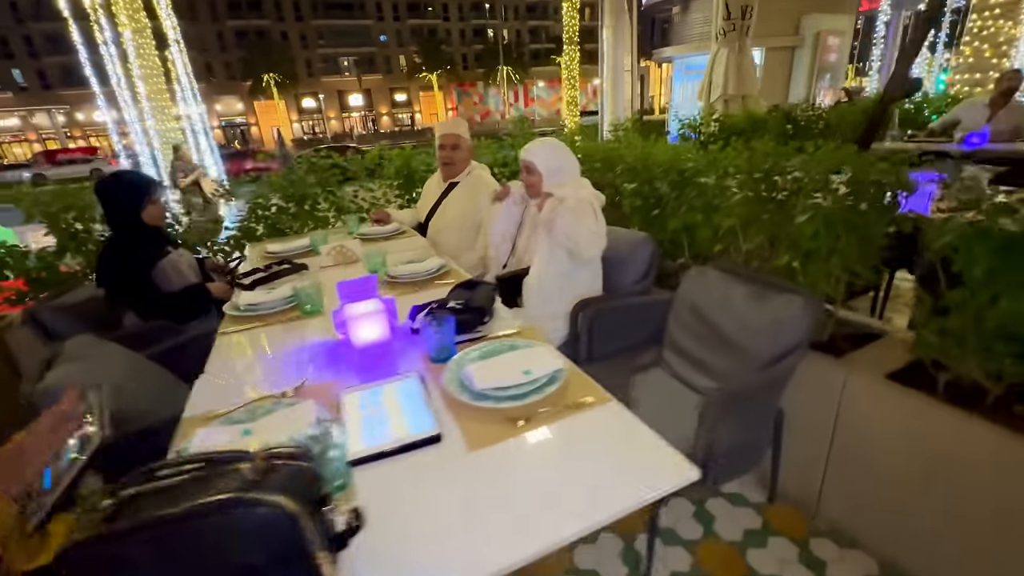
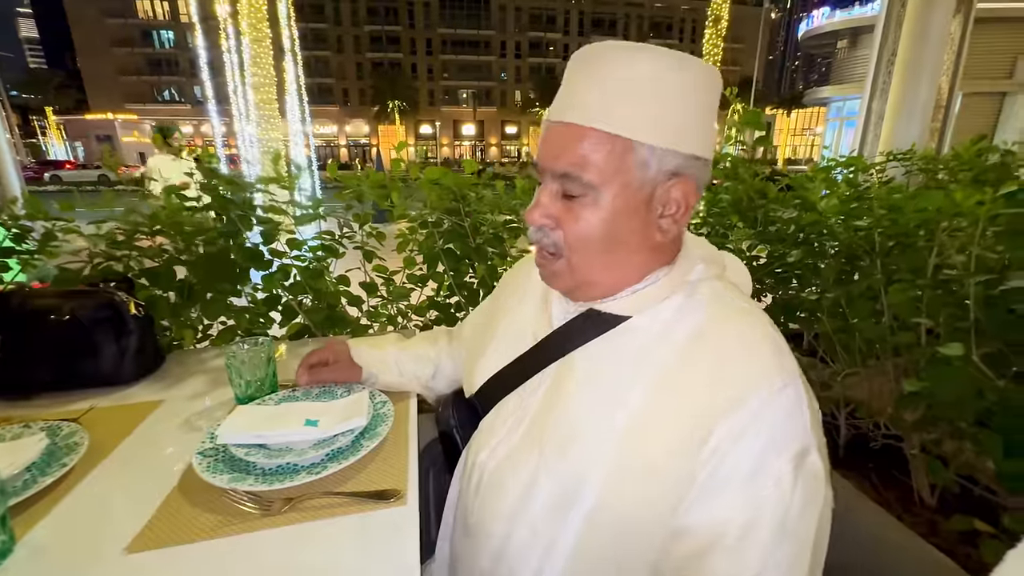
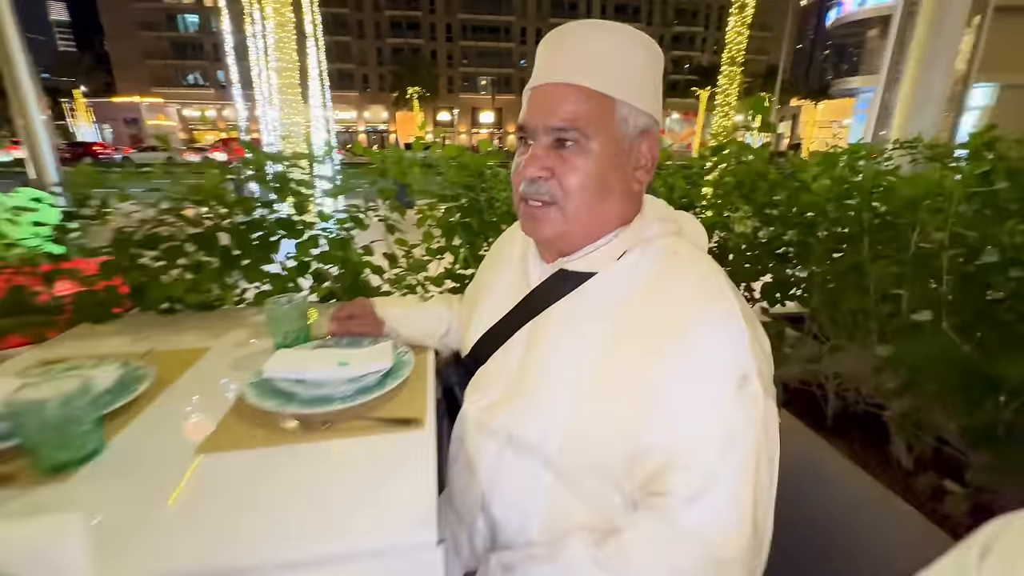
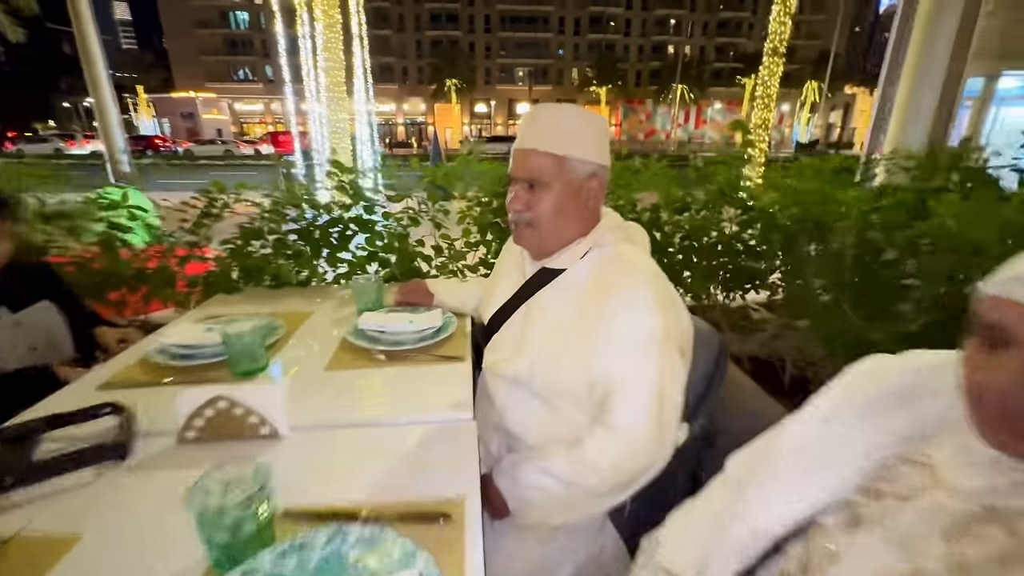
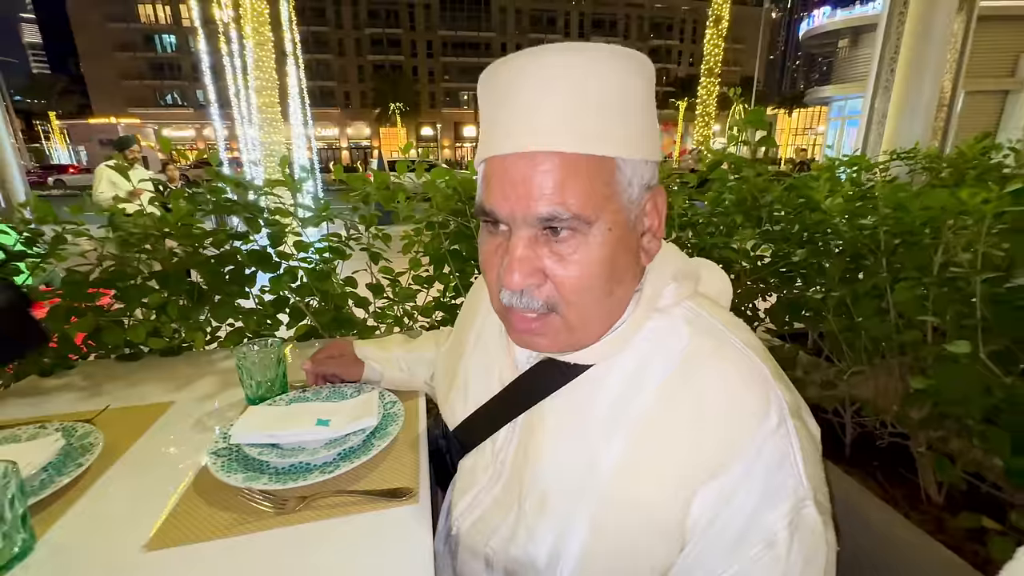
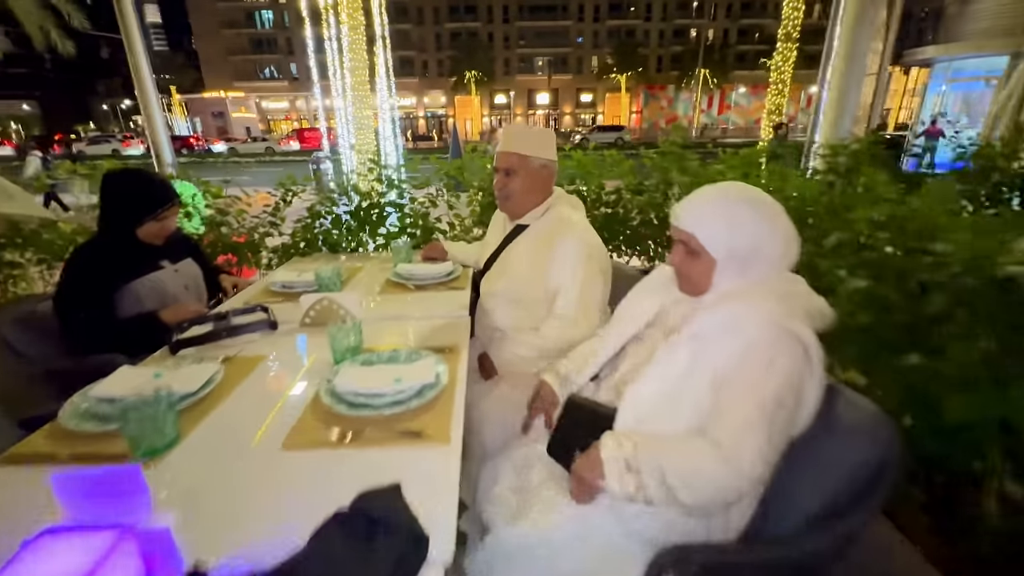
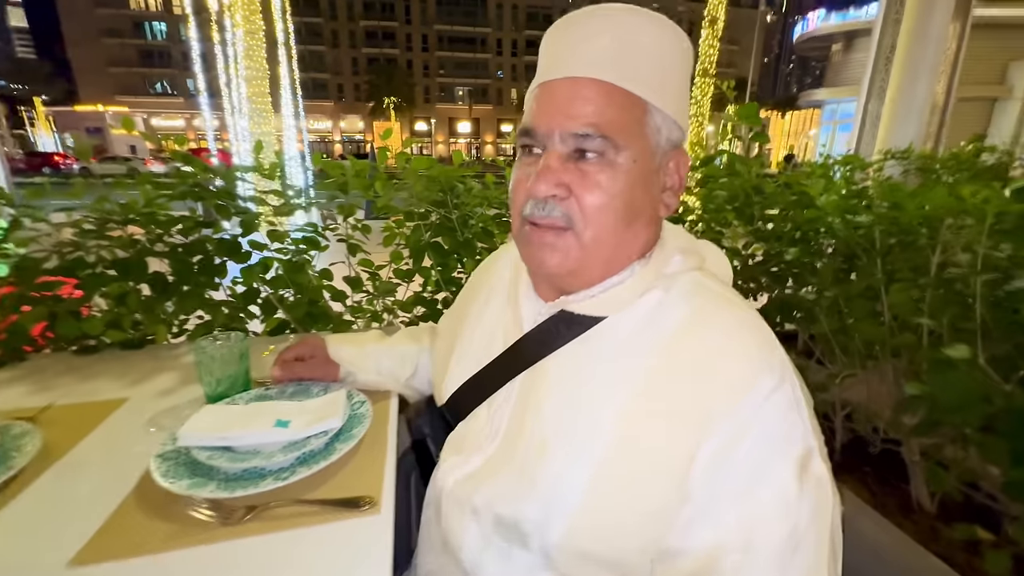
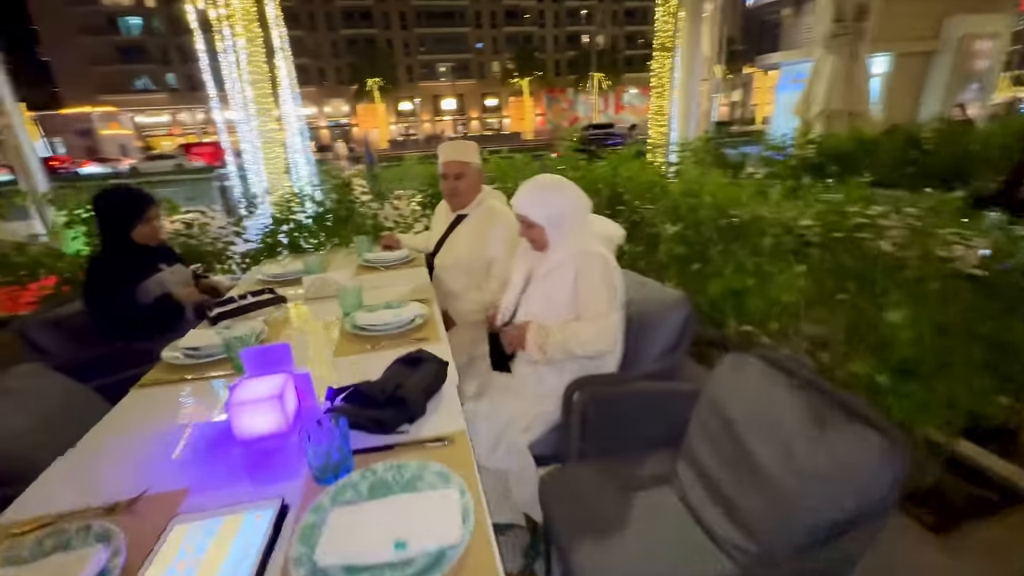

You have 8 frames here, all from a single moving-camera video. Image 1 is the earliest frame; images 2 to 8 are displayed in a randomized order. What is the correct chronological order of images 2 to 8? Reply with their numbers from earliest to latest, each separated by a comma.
8, 6, 4, 3, 7, 5, 2
